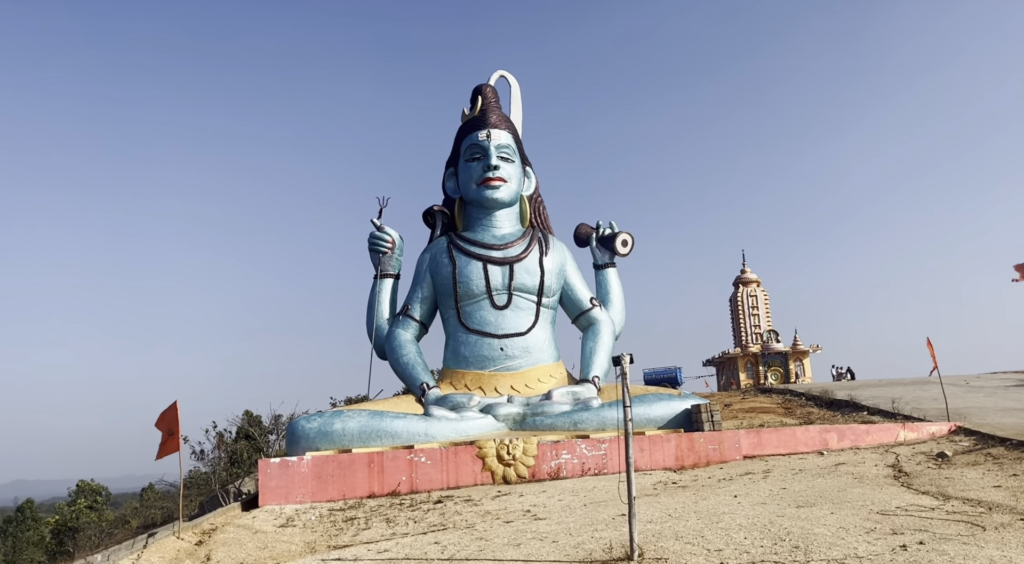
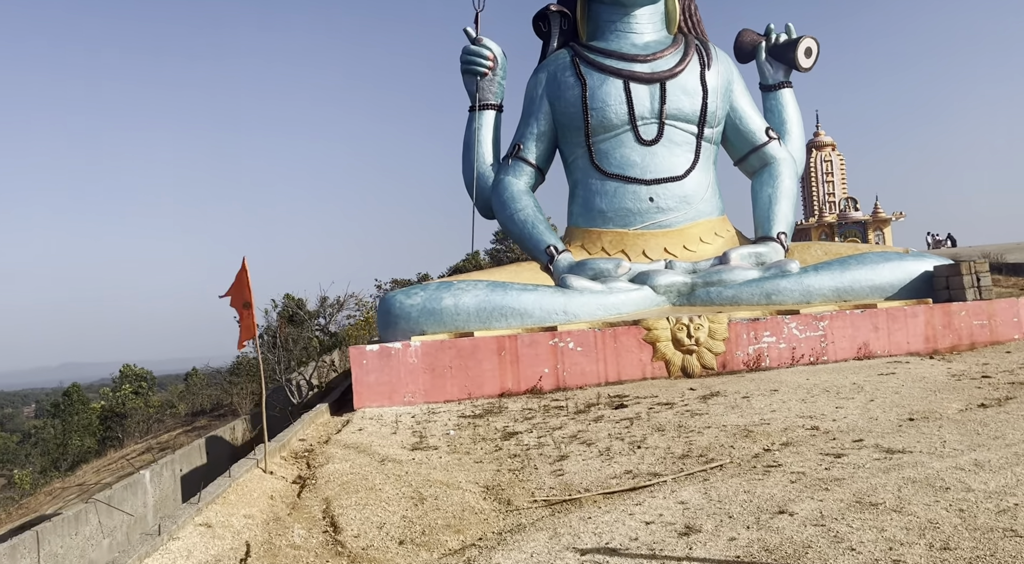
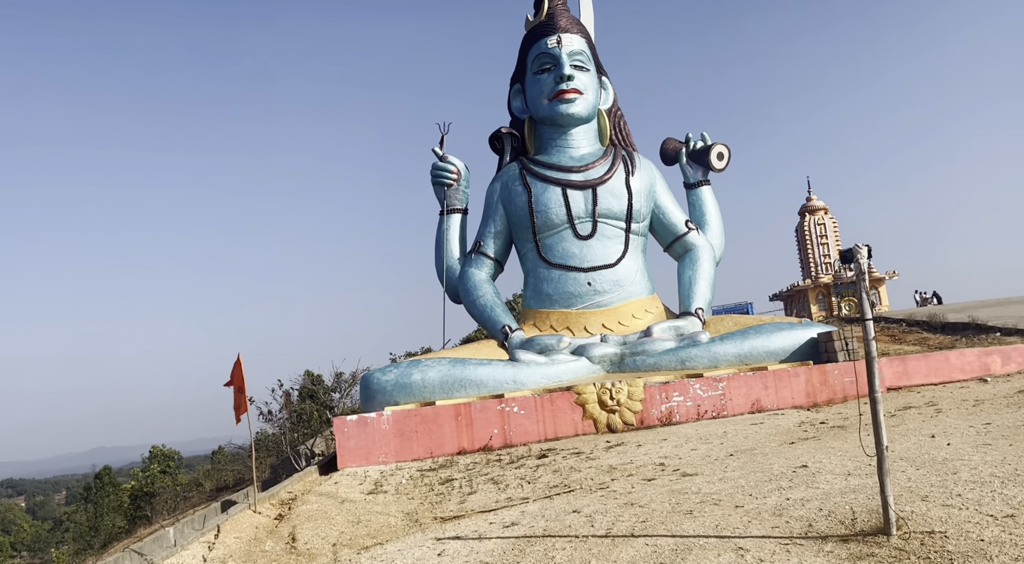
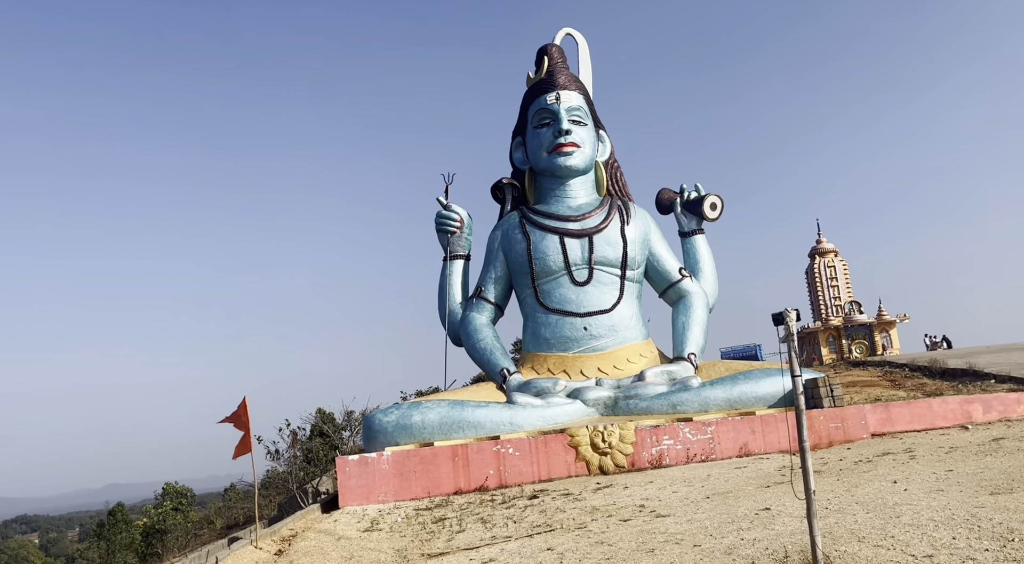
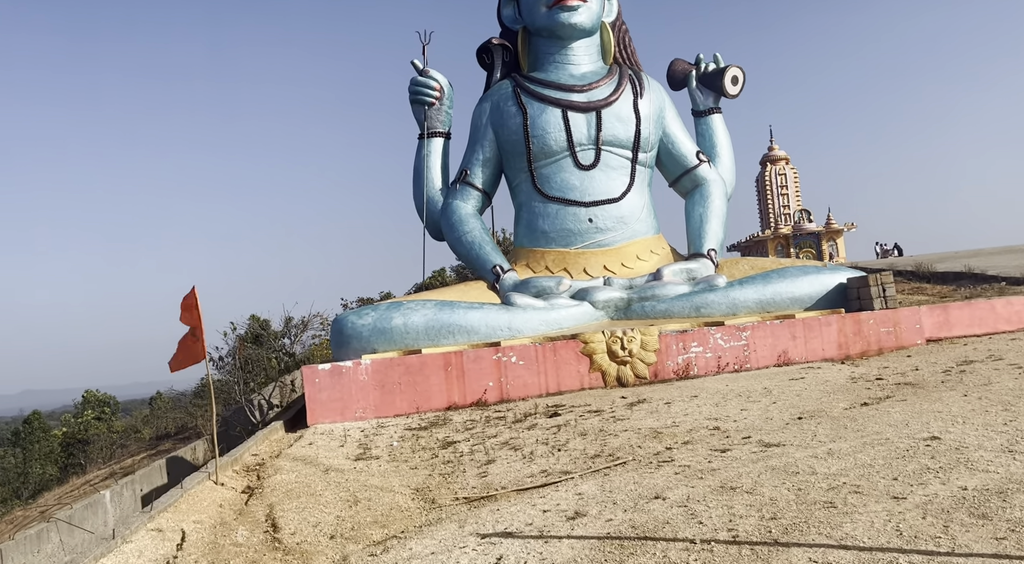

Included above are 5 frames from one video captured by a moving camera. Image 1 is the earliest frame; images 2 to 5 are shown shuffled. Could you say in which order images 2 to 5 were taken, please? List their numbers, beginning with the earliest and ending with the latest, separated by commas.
4, 3, 5, 2
